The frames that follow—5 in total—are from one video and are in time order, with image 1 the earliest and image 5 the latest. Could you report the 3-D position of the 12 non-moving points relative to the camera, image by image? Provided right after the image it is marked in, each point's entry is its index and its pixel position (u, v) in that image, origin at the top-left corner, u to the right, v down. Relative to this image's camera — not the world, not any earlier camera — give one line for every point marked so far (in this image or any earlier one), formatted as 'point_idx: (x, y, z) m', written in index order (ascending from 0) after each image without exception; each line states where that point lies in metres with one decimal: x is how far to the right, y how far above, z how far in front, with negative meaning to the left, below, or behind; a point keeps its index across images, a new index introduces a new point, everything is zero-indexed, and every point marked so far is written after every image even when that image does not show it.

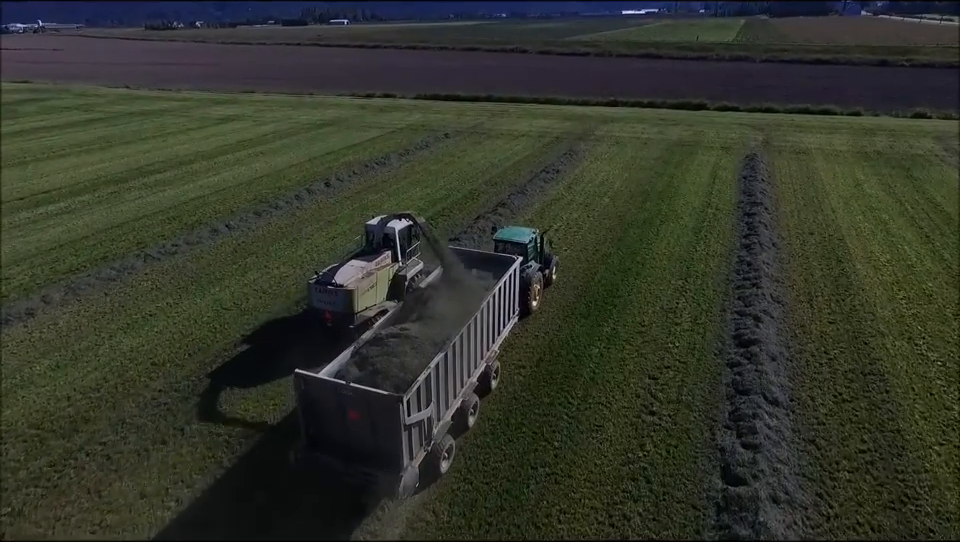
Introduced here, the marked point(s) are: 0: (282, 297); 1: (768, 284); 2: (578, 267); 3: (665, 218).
0: (-3.8, -0.5, +14.7) m
1: (+5.5, -0.3, +14.6) m
2: (+2.1, +0.1, +16.1) m
3: (+4.8, +1.4, +19.8) m
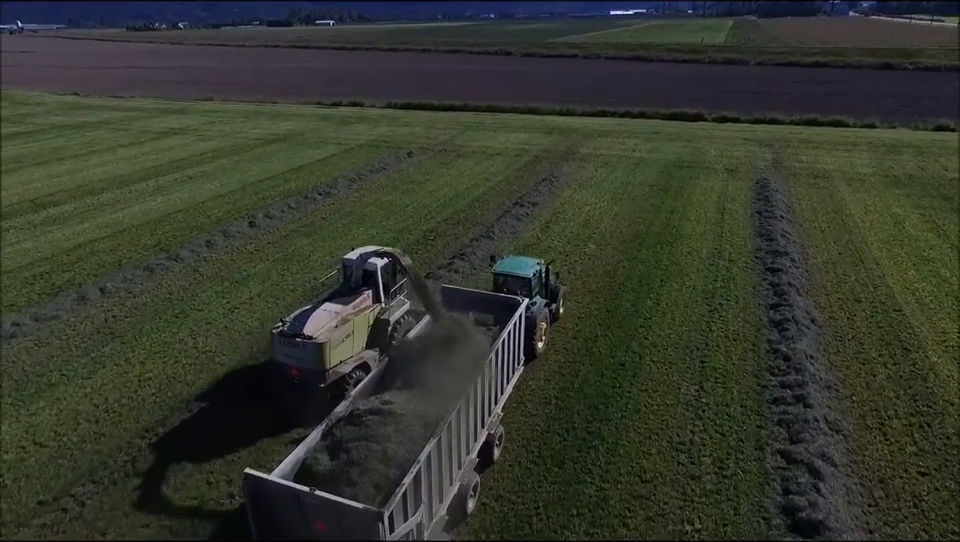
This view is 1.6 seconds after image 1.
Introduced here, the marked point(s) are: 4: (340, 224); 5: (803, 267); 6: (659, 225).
0: (-4.7, -2.0, +10.3) m
1: (+4.6, -1.7, +10.3) m
2: (+1.1, -1.4, +11.8) m
3: (+3.8, -0.1, +15.5) m
4: (-3.7, +1.2, +19.9) m
5: (+6.7, +0.1, +15.8) m
6: (+4.5, +1.2, +19.3) m
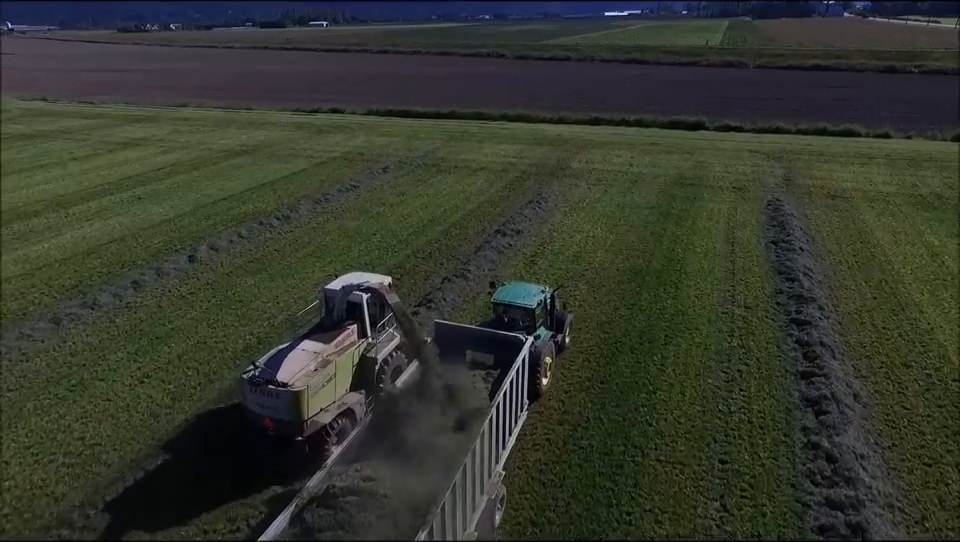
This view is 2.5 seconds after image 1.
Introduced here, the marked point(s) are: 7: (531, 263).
0: (-5.2, -3.0, +7.7) m
1: (+4.1, -2.6, +7.8) m
2: (+0.6, -2.3, +9.2) m
3: (+3.3, -1.0, +13.0) m
4: (-4.2, +0.3, +17.3) m
5: (+6.2, -0.8, +13.3) m
6: (+4.0, +0.3, +16.7) m
7: (+1.1, +0.2, +16.8) m
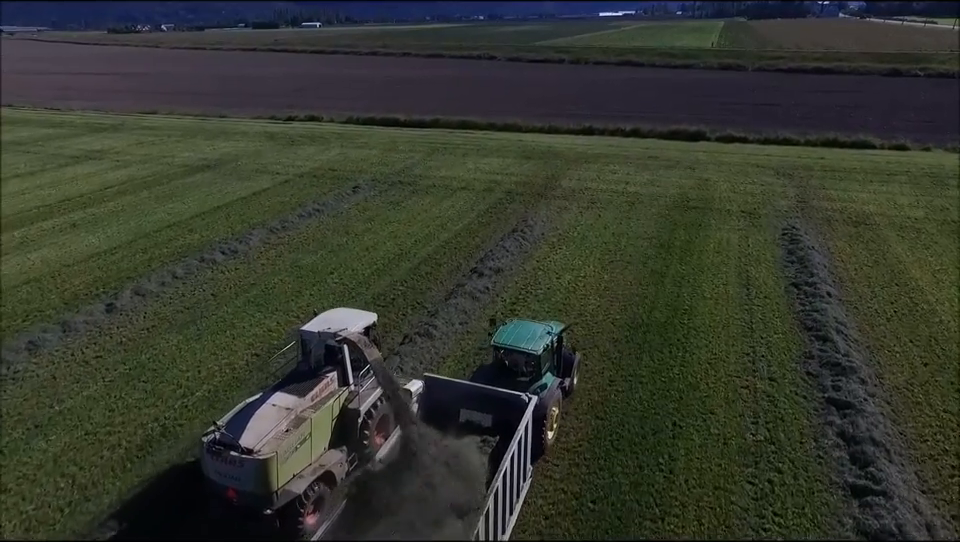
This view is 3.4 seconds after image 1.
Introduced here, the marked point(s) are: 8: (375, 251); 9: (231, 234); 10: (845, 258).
0: (-5.7, -3.9, +5.1) m
1: (+3.6, -3.6, +5.2) m
2: (+0.1, -3.3, +6.6) m
3: (+2.8, -1.9, +10.4) m
4: (-4.8, -0.7, +14.7) m
5: (+5.6, -1.8, +10.7) m
6: (+3.4, -0.7, +14.1) m
7: (+0.6, -0.8, +14.2) m
8: (-2.5, +0.5, +18.1) m
9: (-6.4, +1.0, +19.8) m
10: (+8.1, +0.3, +16.9) m
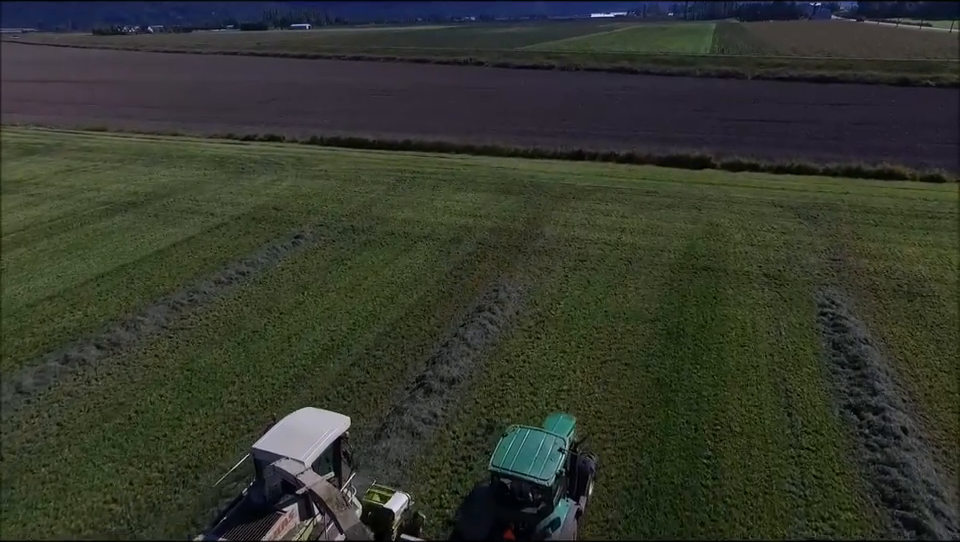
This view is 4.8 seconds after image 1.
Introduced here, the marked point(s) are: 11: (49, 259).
0: (-6.4, -5.7, +0.9) m
1: (+2.9, -5.3, +1.1) m
2: (-0.6, -5.0, +2.5) m
3: (+2.0, -3.7, +6.3) m
4: (-5.6, -2.5, +10.5) m
5: (+4.9, -3.5, +6.6) m
6: (+2.6, -2.5, +10.1) m
7: (-0.2, -2.5, +10.1) m
8: (-3.4, -1.3, +14.0) m
9: (-7.3, -0.8, +15.6) m
10: (+7.3, -1.5, +12.8) m
11: (-11.2, +0.4, +19.7) m
